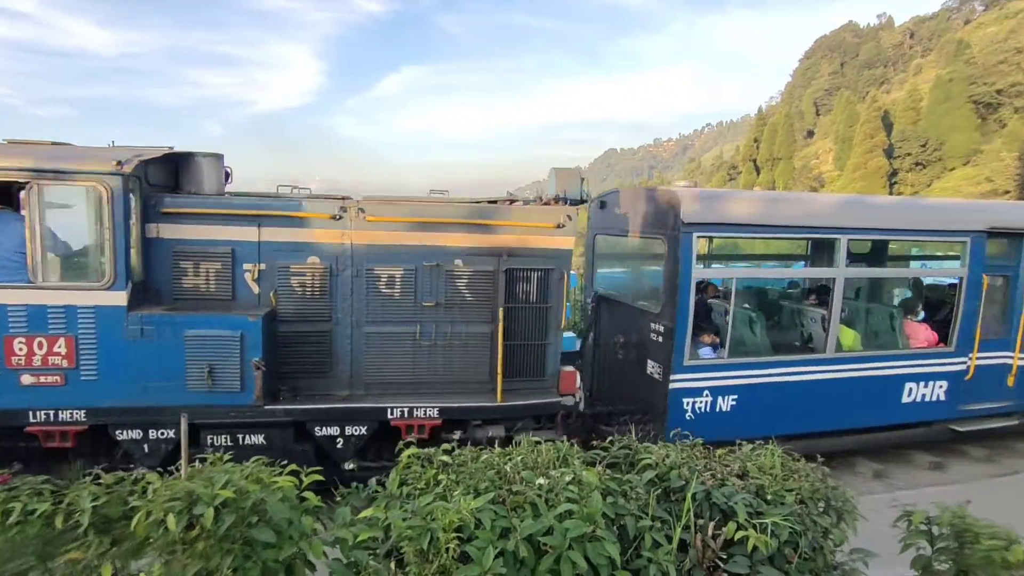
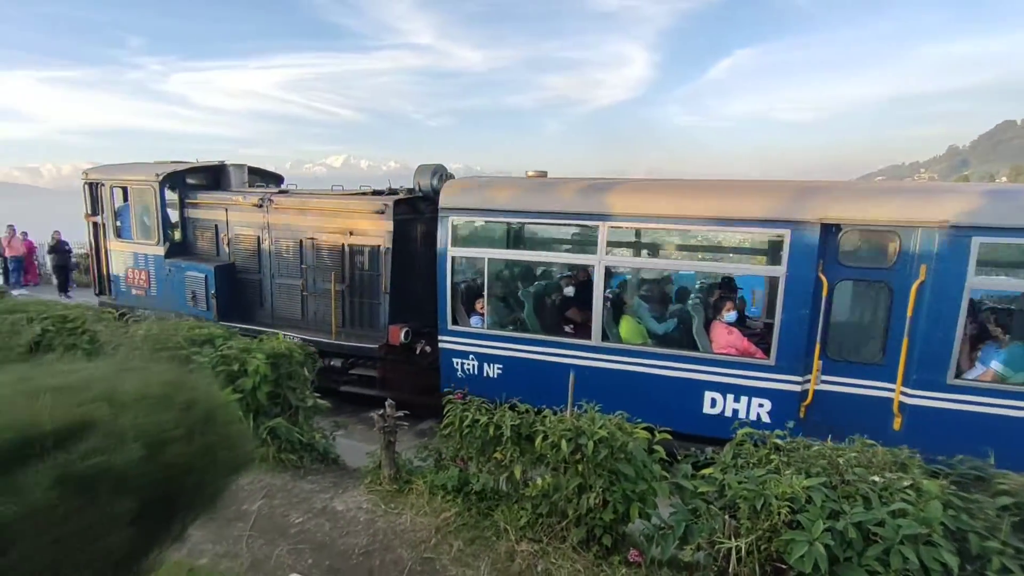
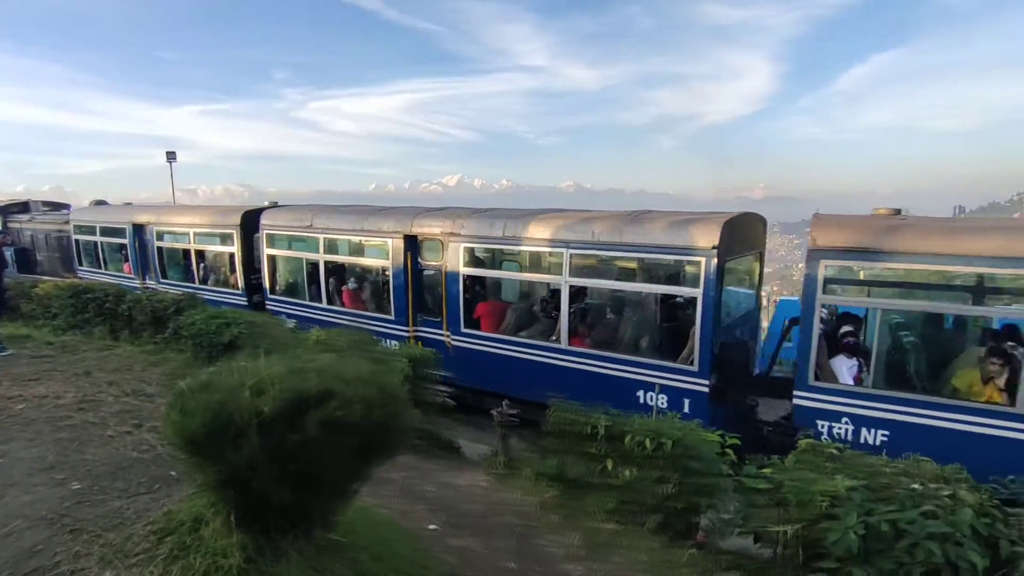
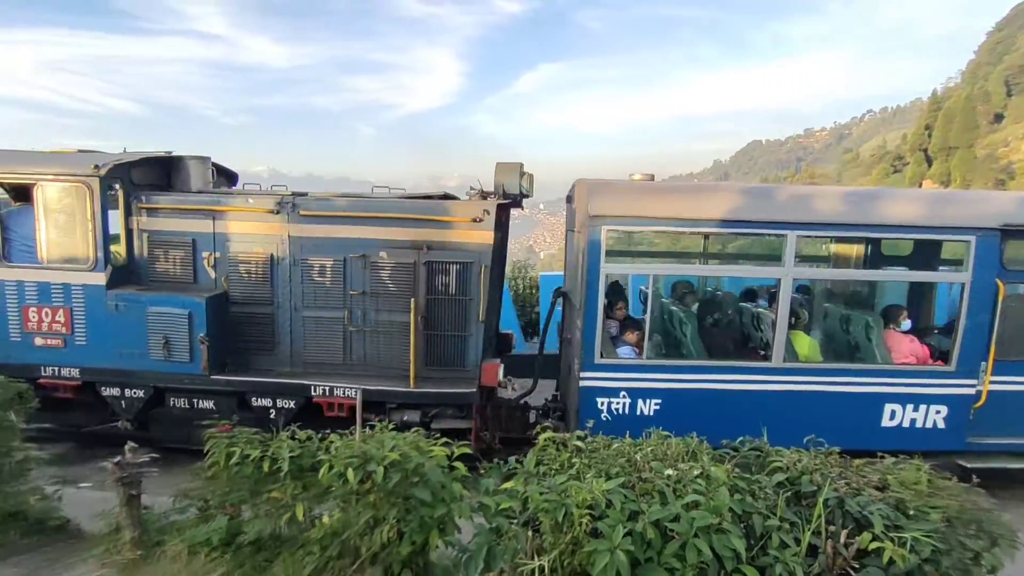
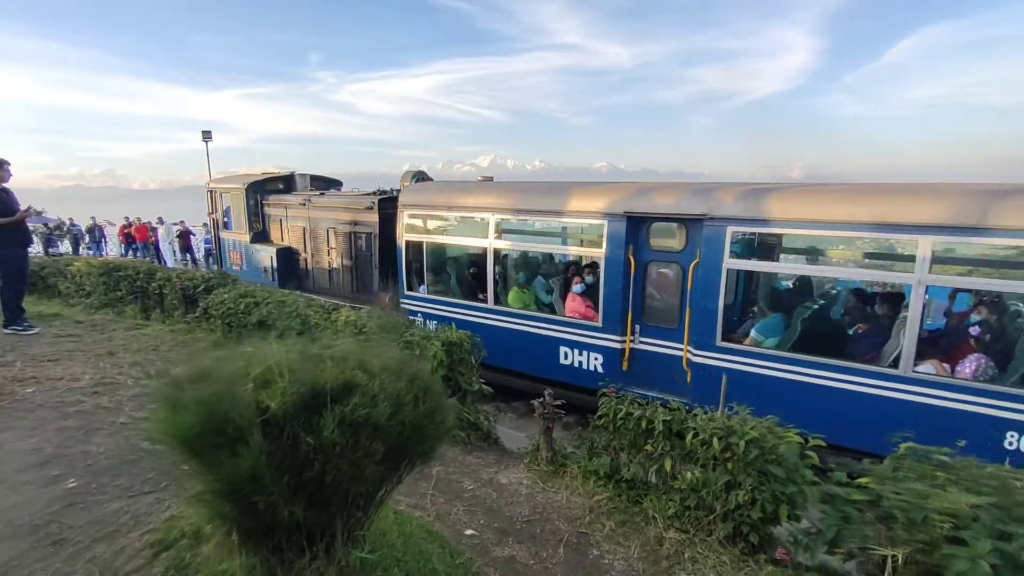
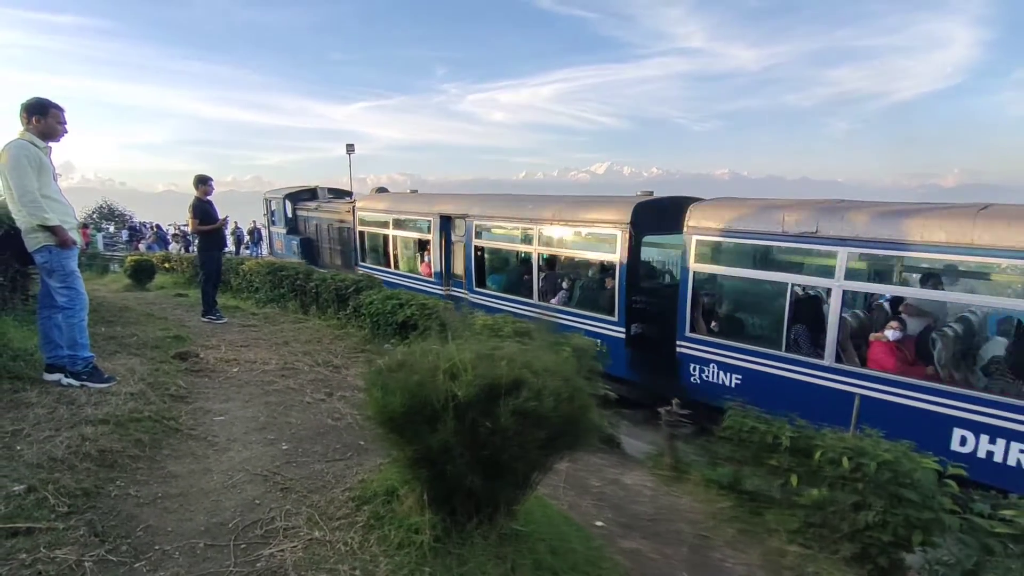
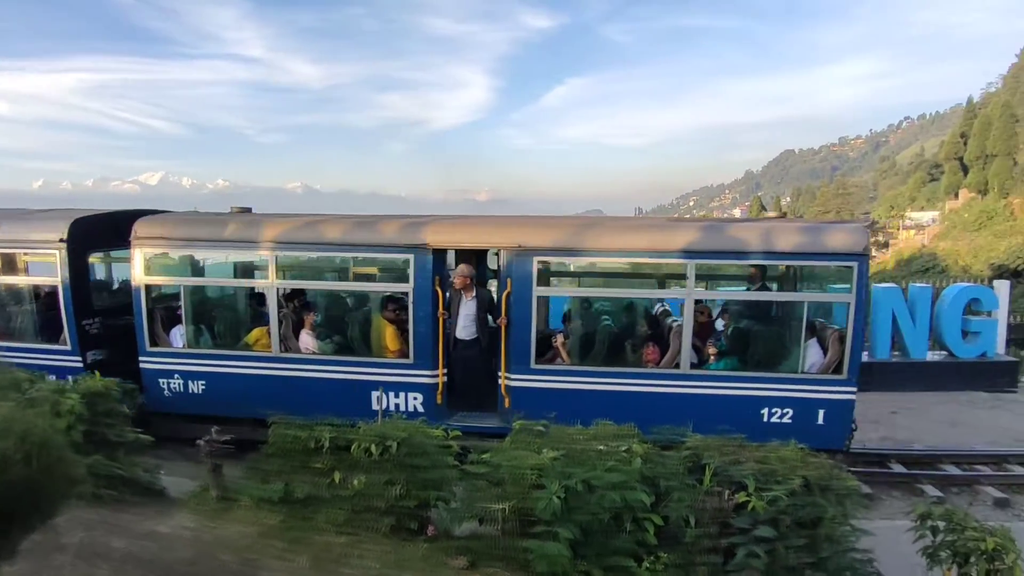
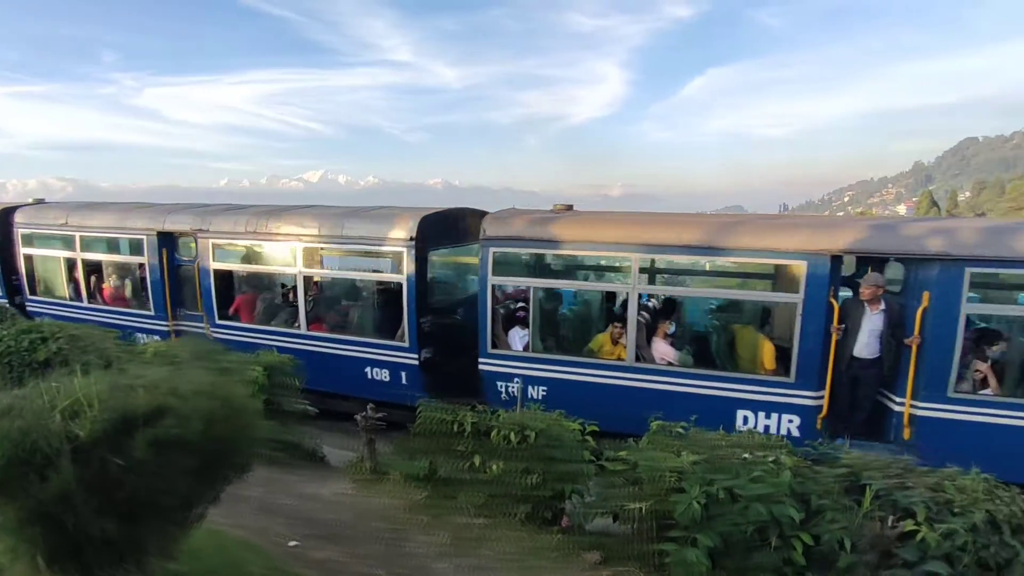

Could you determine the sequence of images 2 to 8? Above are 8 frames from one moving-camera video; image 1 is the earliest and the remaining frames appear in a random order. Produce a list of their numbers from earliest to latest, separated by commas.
4, 2, 5, 6, 3, 8, 7
